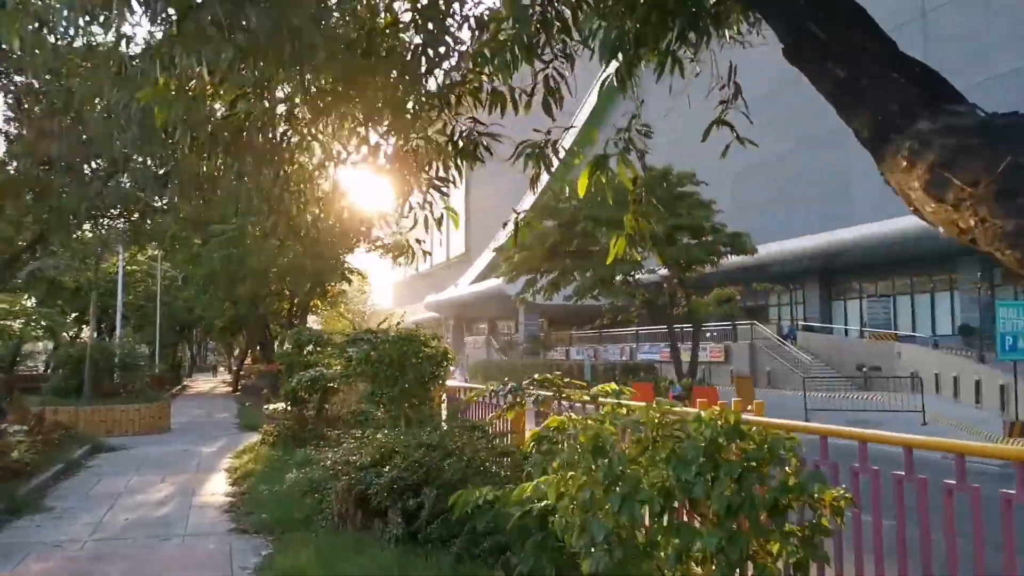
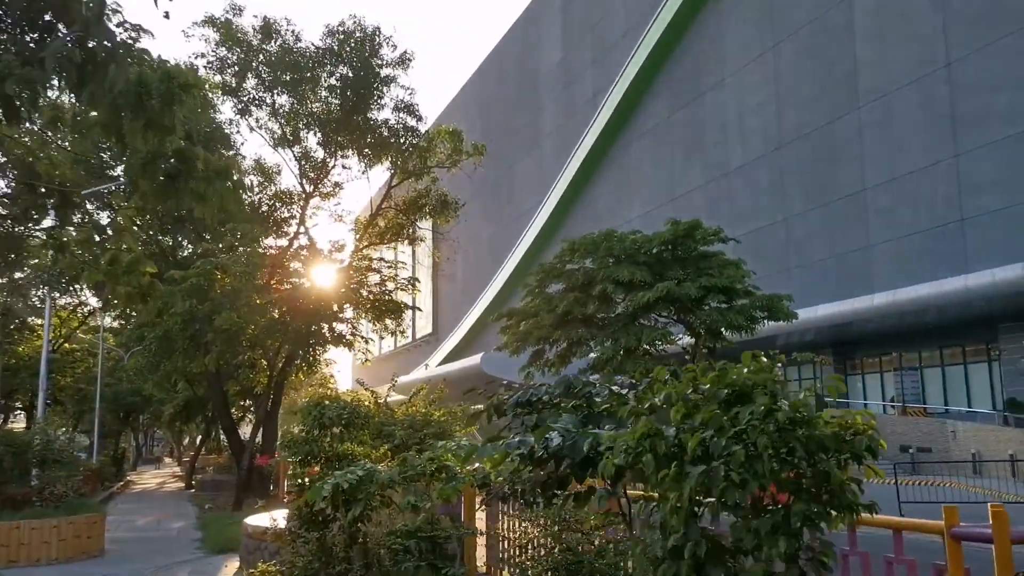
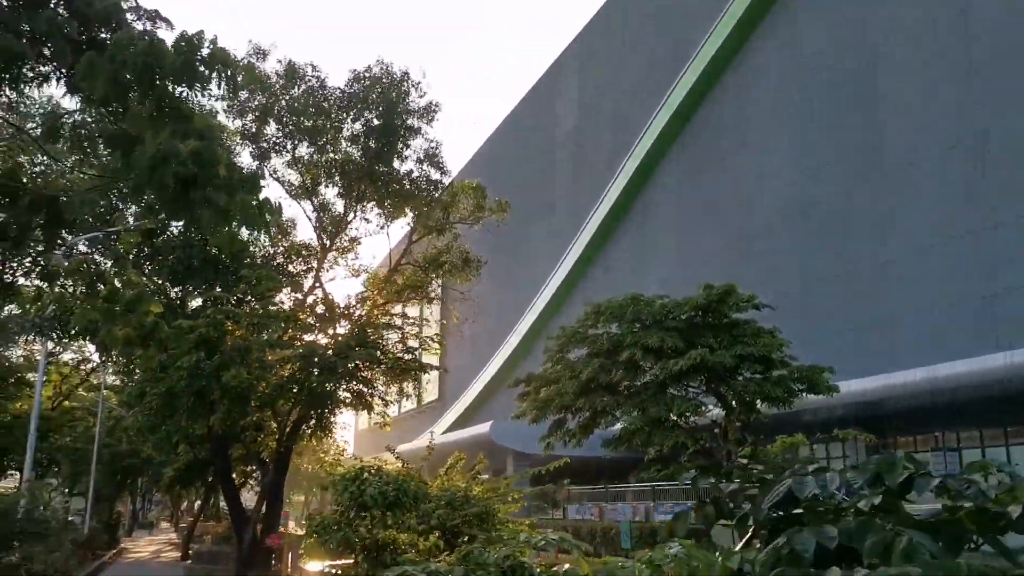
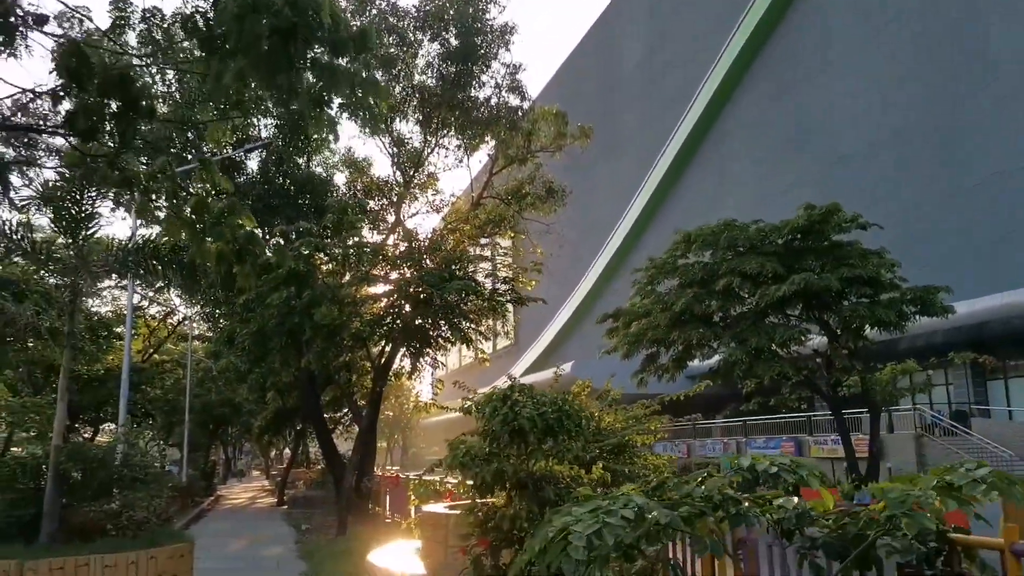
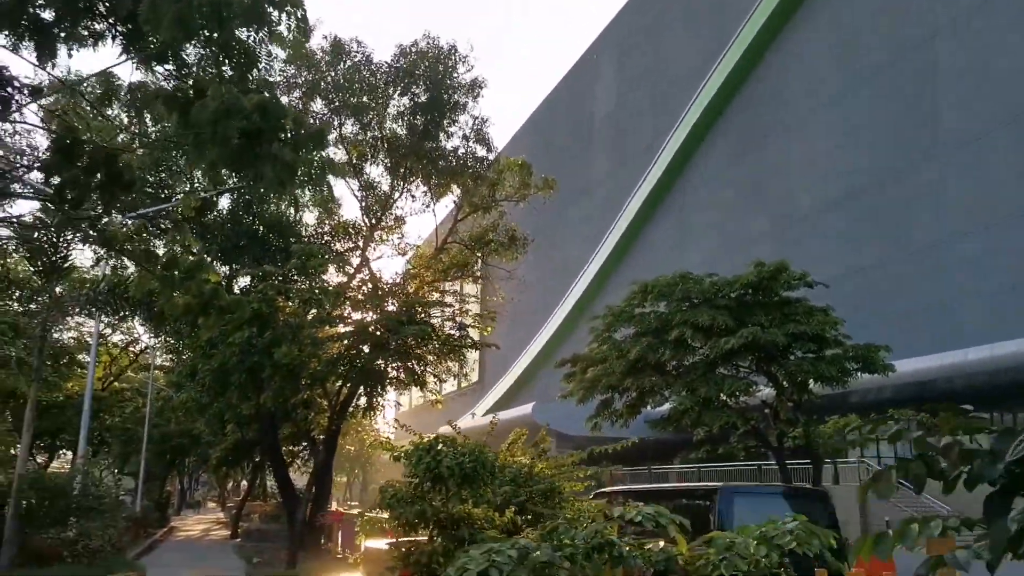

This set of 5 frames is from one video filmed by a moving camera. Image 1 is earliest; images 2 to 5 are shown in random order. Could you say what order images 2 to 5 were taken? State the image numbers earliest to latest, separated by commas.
2, 3, 5, 4
